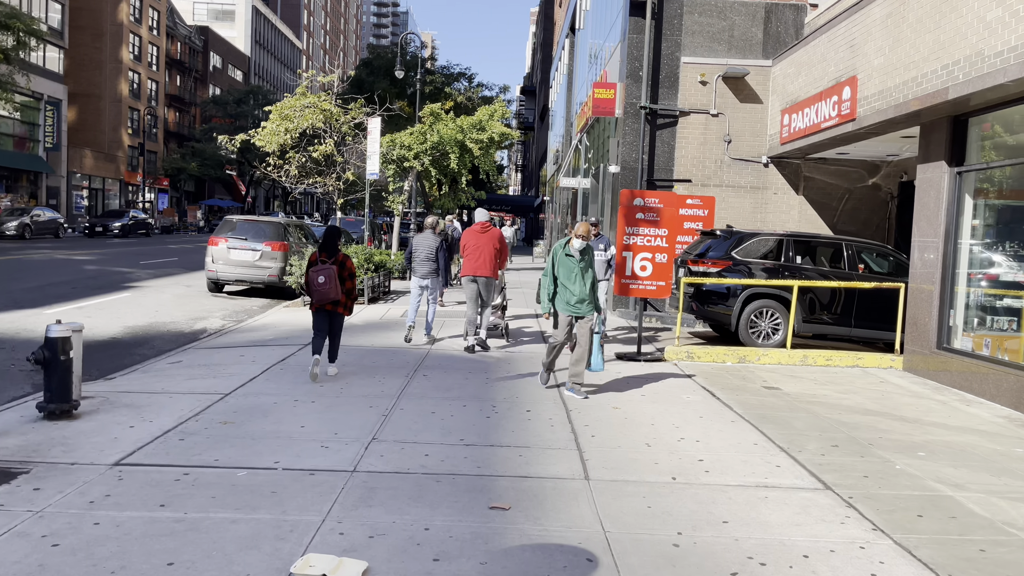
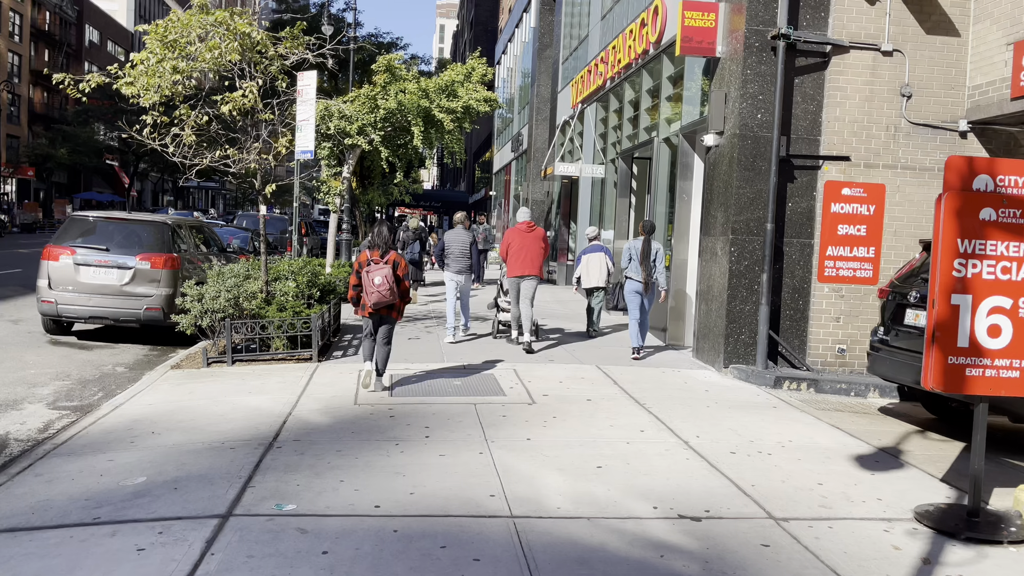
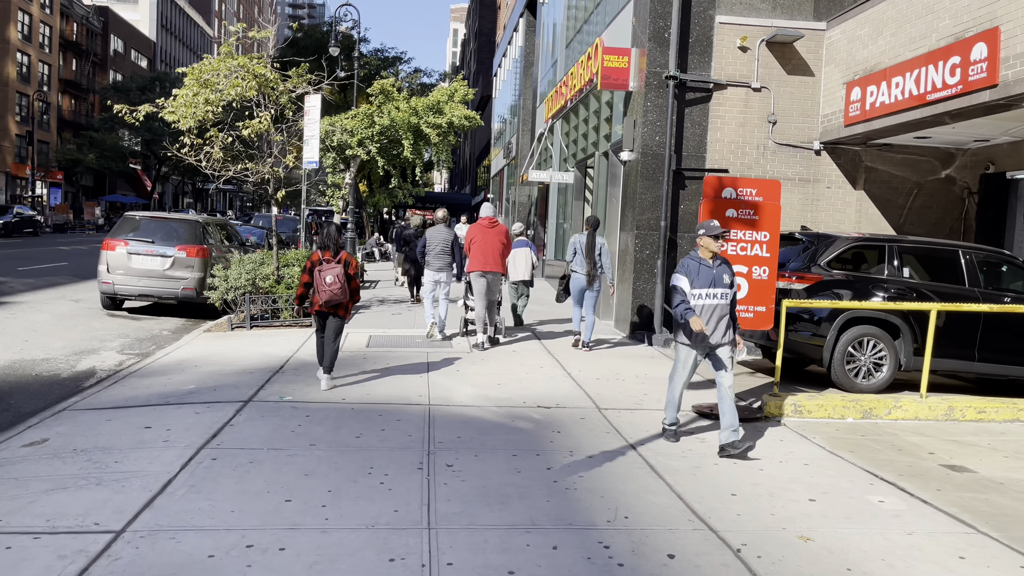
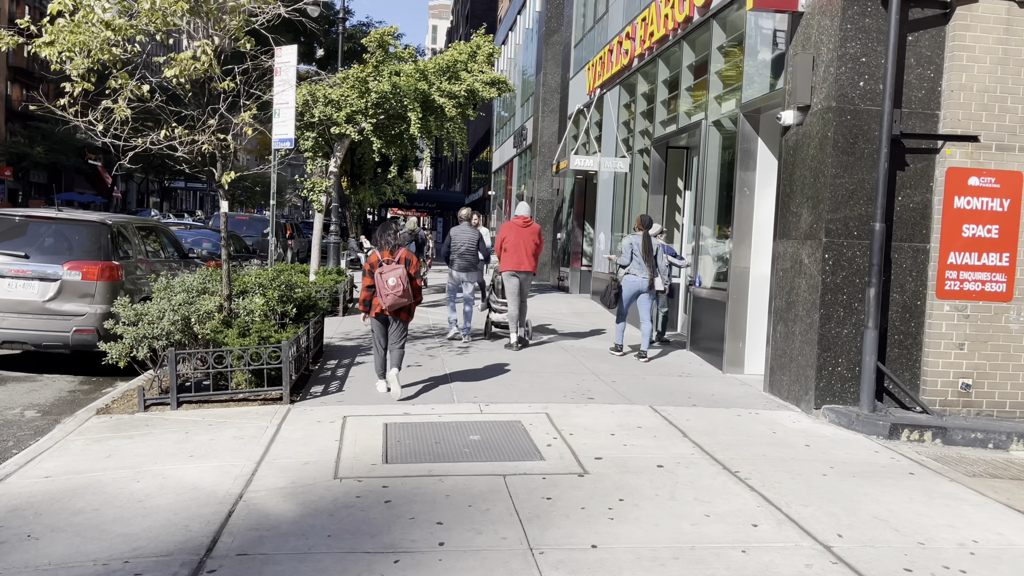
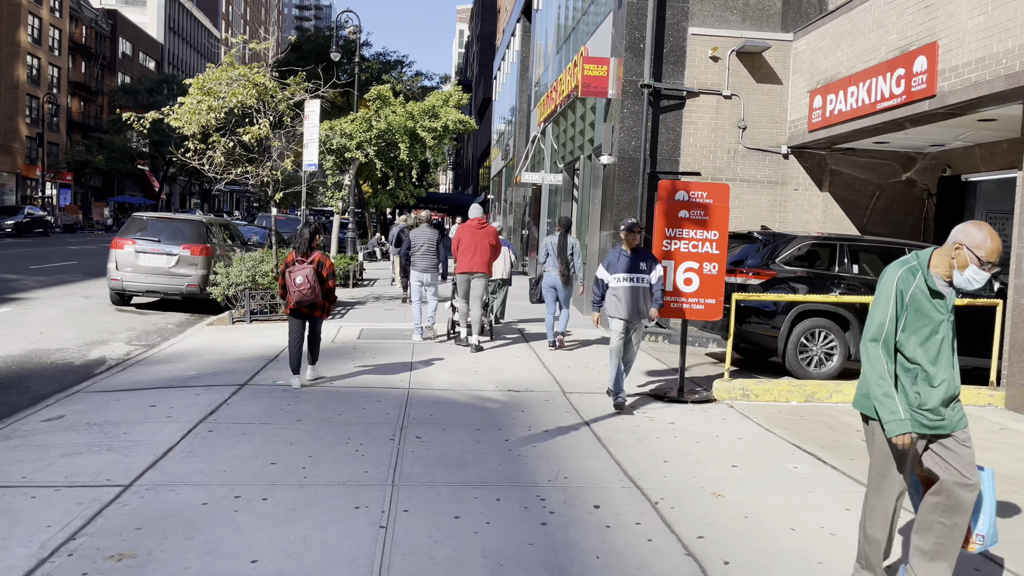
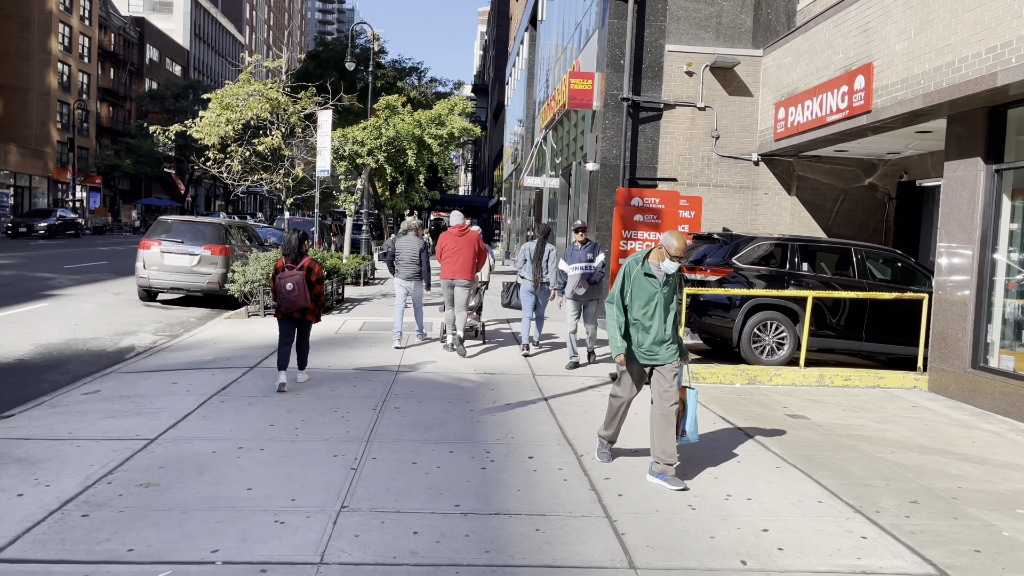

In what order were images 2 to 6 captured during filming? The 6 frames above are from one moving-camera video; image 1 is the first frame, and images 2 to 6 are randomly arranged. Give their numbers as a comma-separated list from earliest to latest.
6, 5, 3, 2, 4
